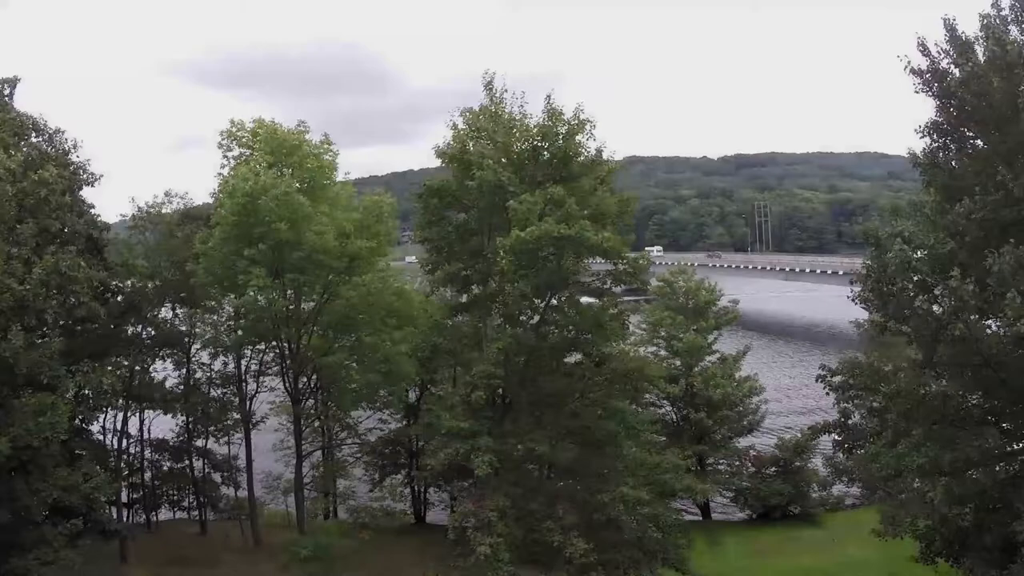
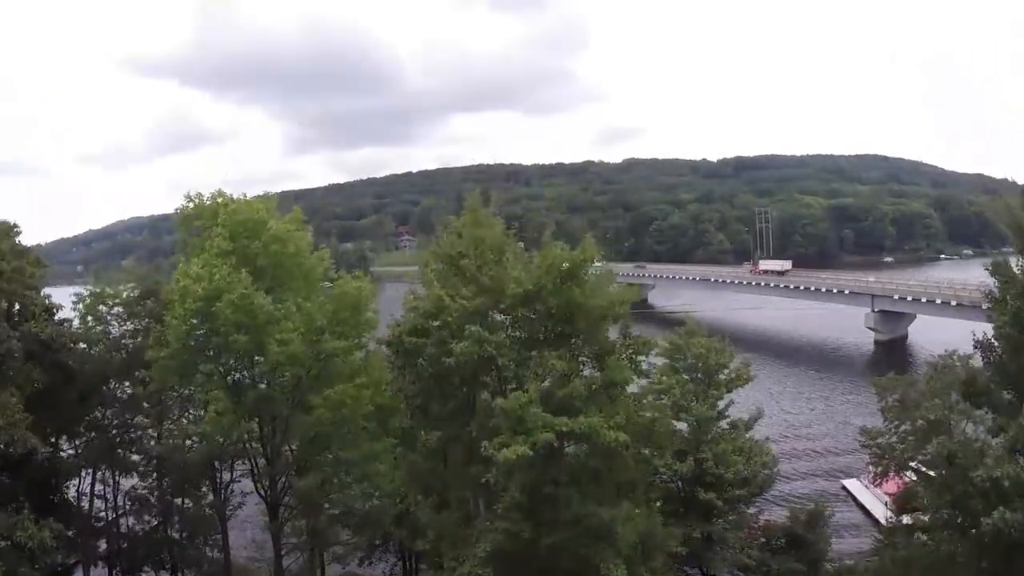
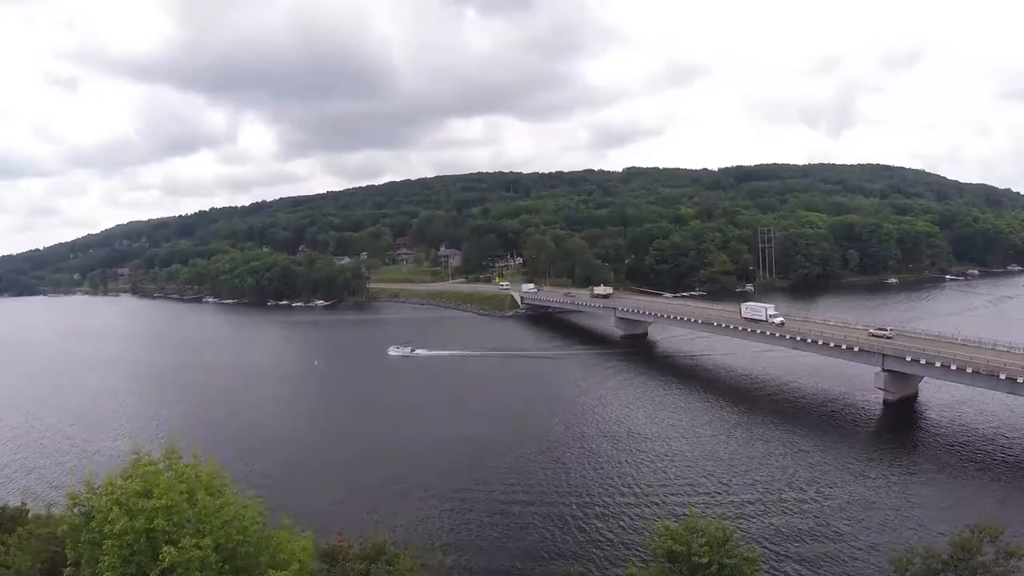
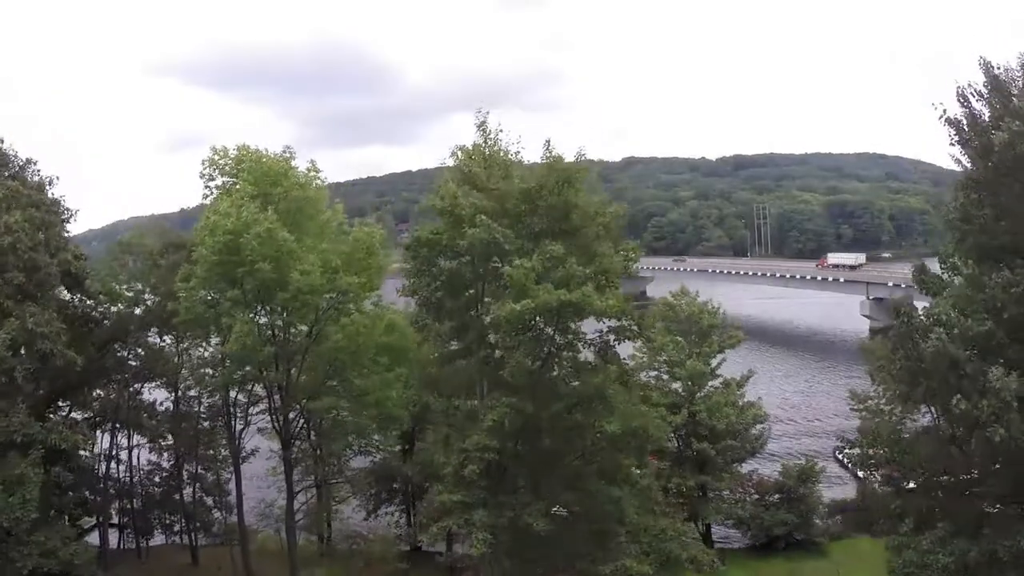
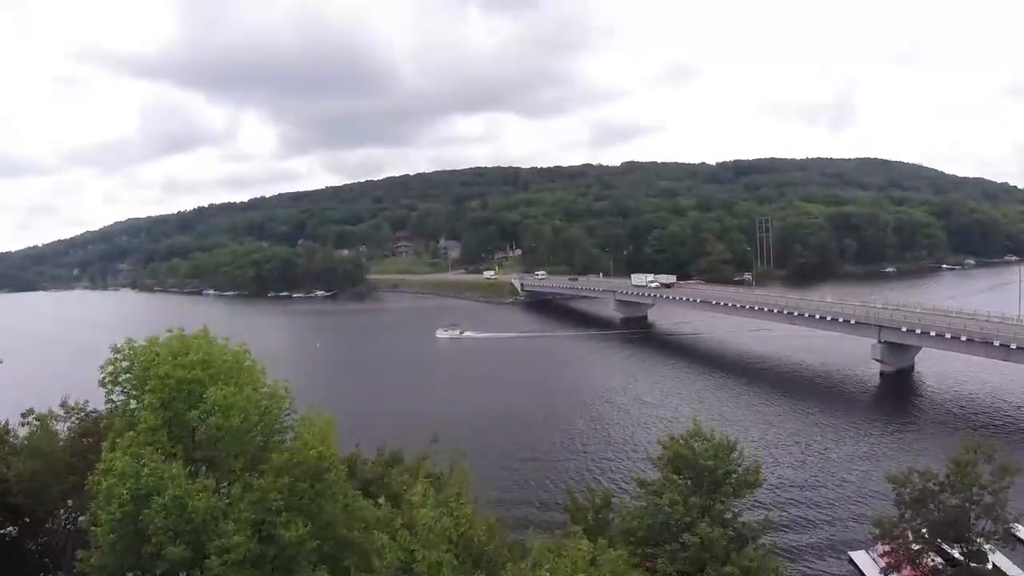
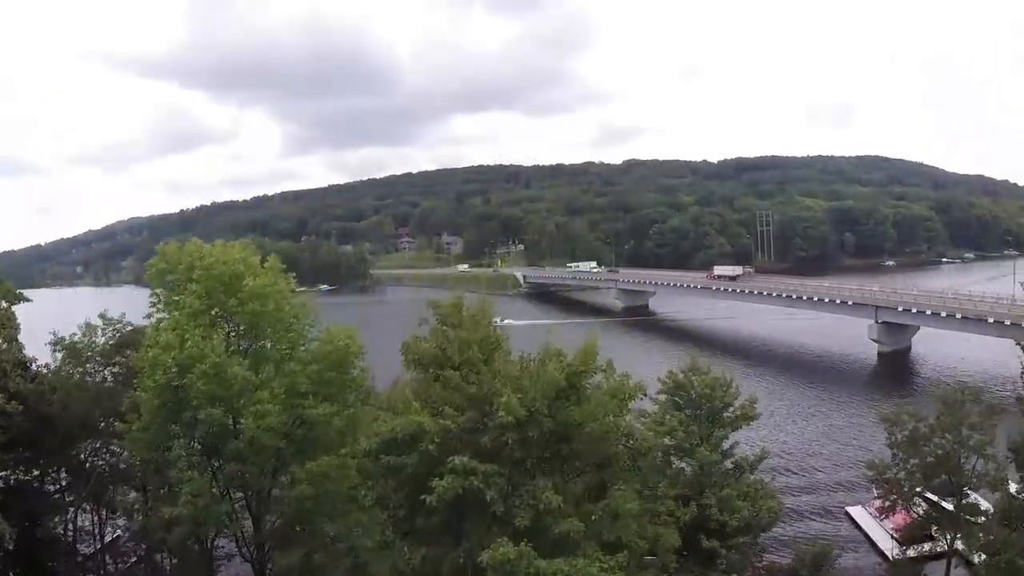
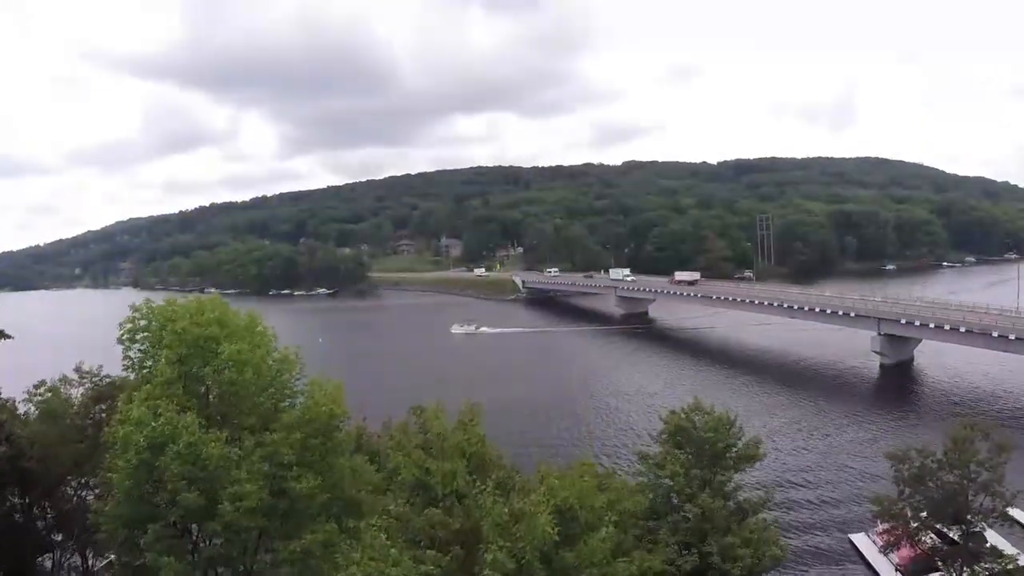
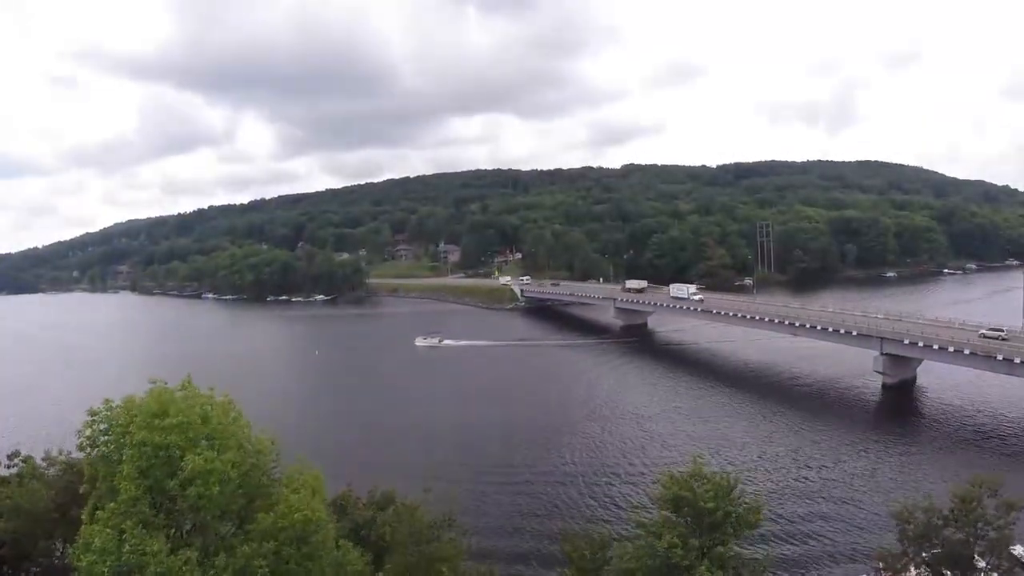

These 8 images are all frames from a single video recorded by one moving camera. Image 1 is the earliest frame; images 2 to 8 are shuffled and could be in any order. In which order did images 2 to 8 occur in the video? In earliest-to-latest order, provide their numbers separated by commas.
4, 2, 6, 7, 5, 8, 3
